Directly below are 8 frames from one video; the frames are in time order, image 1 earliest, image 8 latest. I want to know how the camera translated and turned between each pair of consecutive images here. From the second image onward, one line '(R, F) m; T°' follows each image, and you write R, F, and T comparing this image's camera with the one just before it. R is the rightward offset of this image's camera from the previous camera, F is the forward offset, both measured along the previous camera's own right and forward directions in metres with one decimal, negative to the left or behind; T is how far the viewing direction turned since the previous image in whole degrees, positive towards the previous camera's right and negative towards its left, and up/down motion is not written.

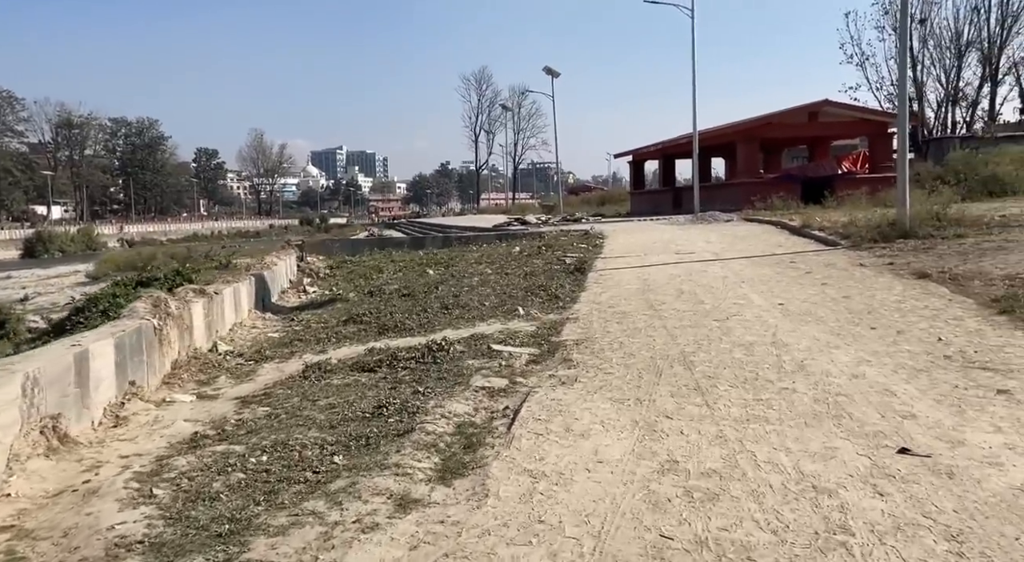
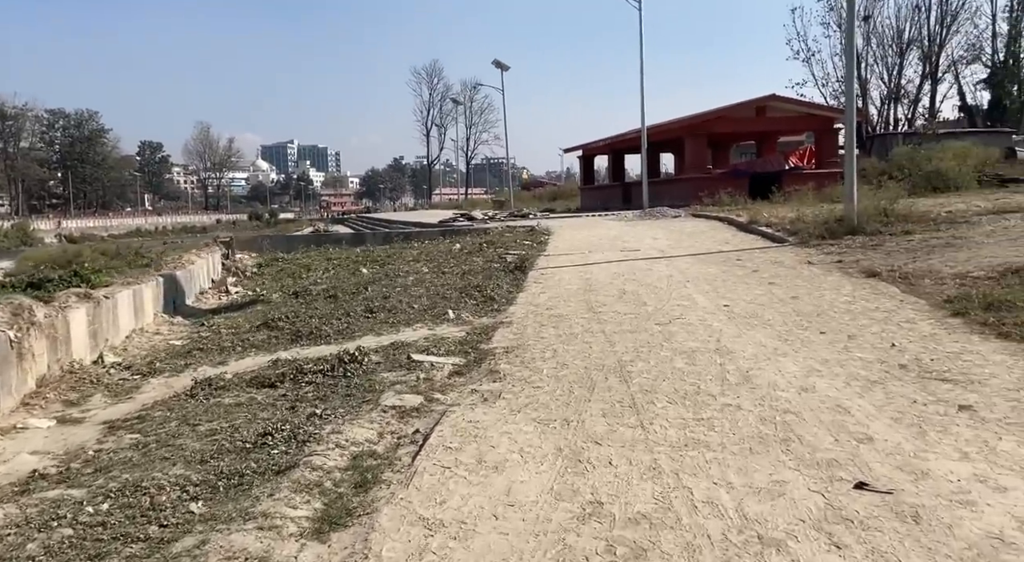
(+0.3, +0.6) m; +3°
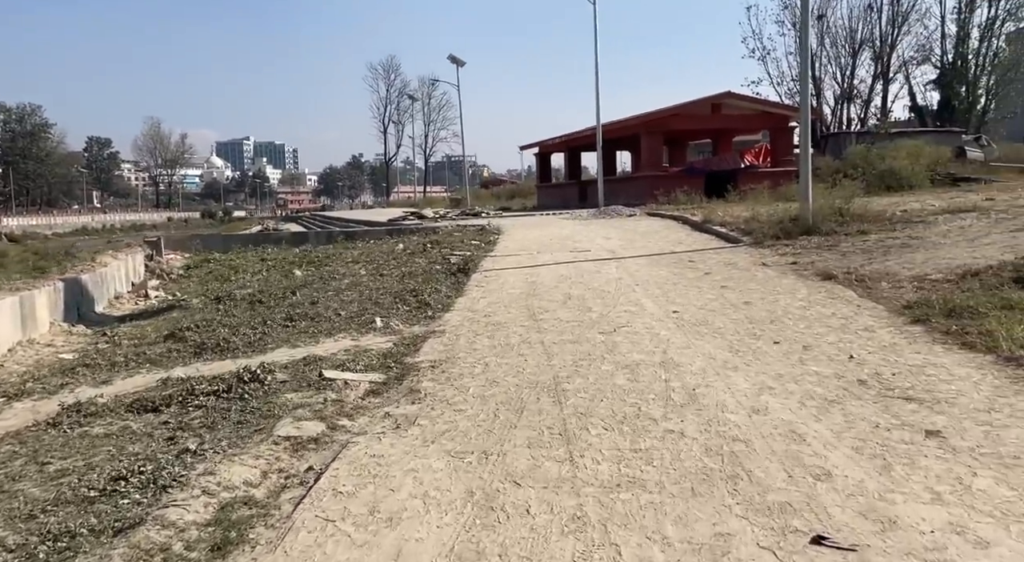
(+0.3, +0.6) m; +3°
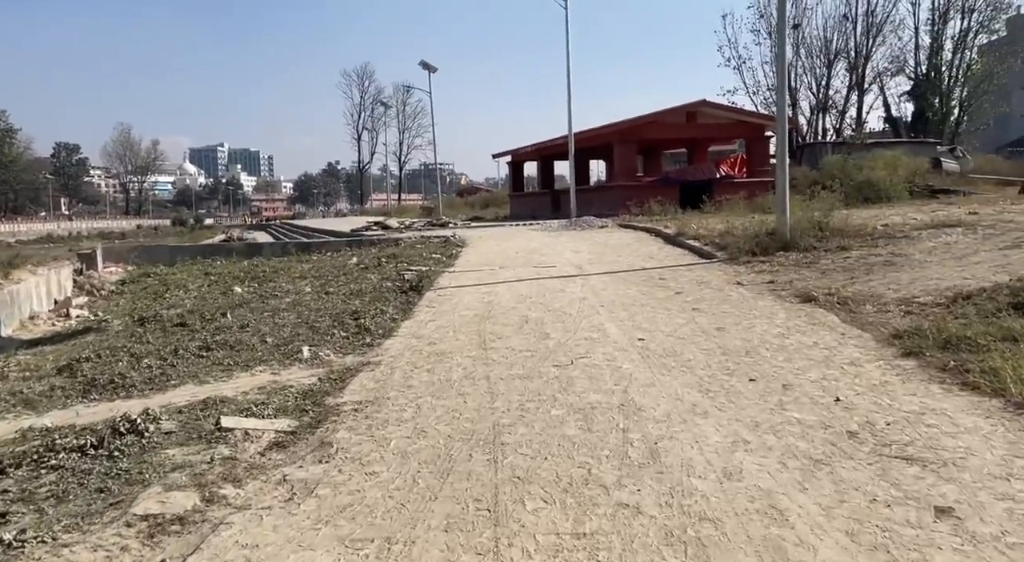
(+0.3, +0.8) m; +2°
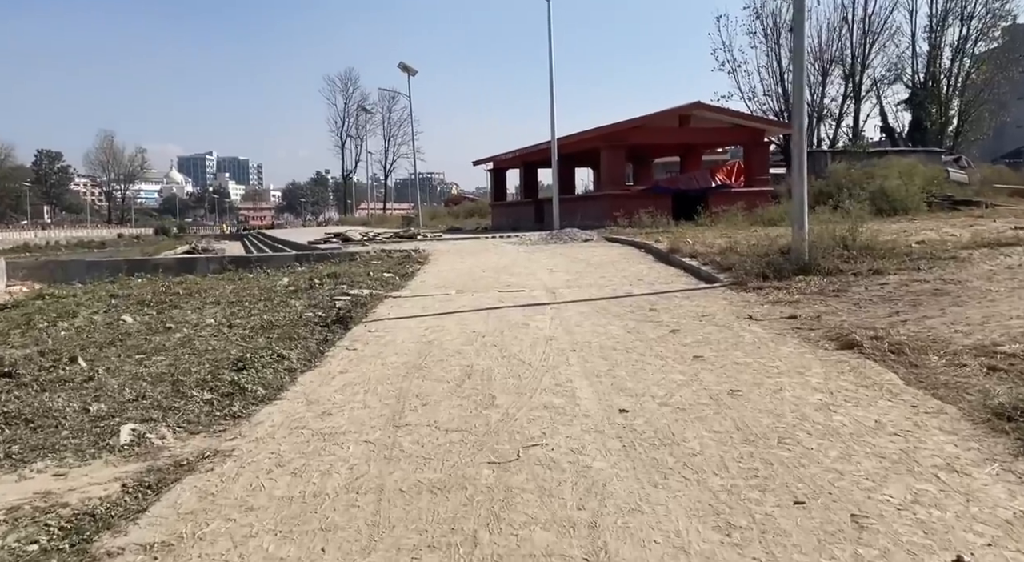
(+0.4, +2.1) m; +1°
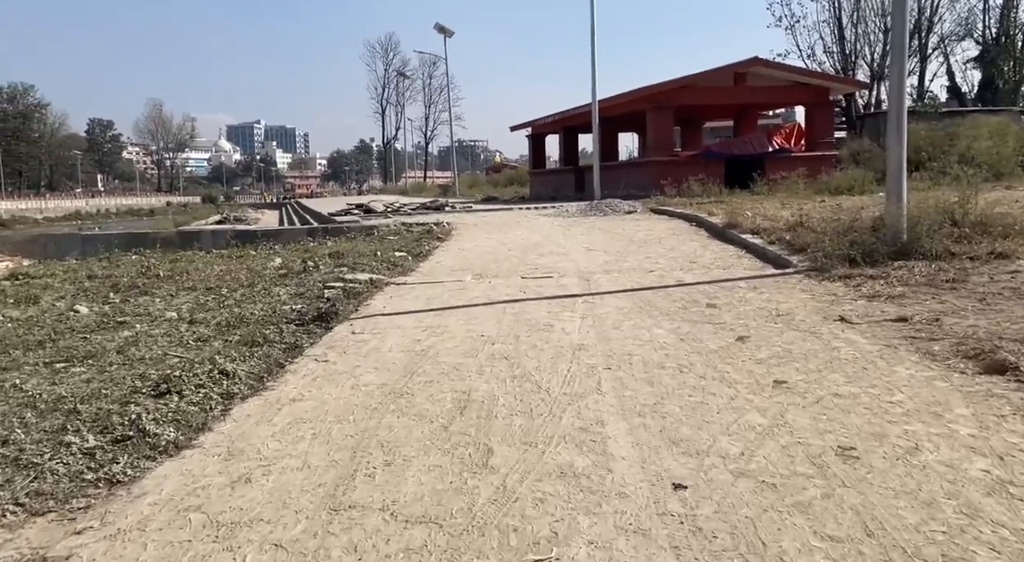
(+0.2, +1.7) m; -3°
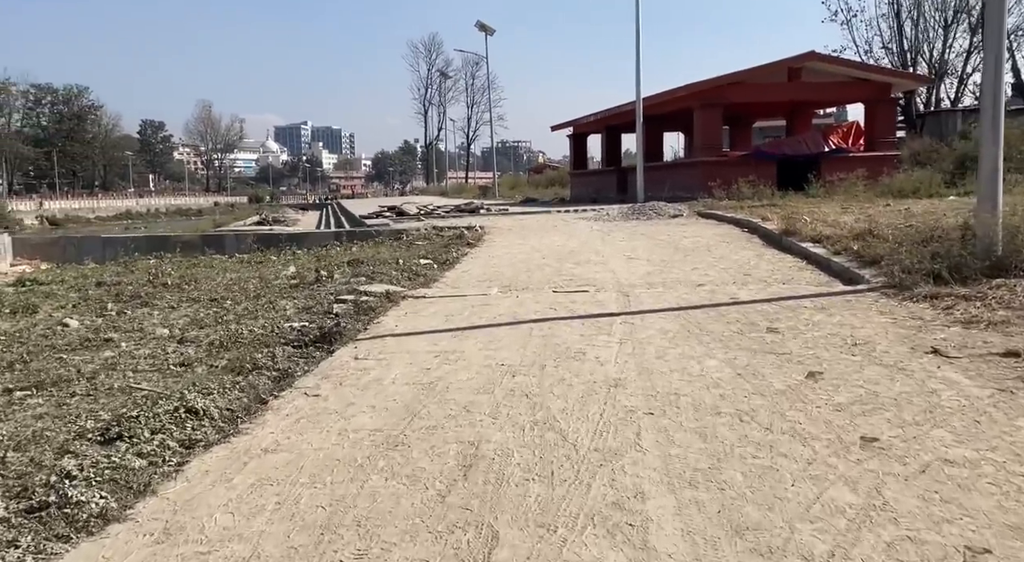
(+0.1, +0.9) m; -3°
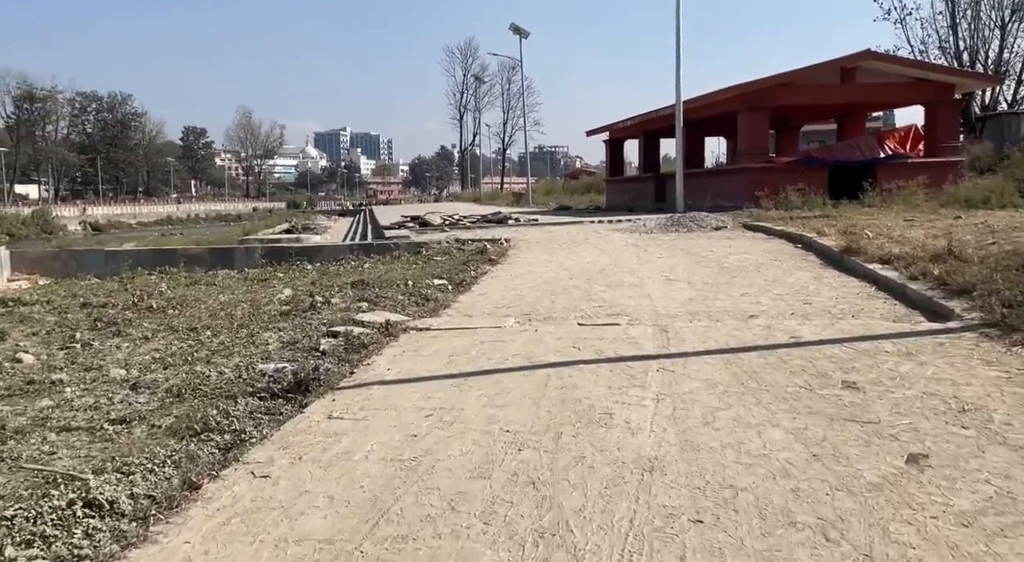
(+0.1, +1.0) m; -3°
